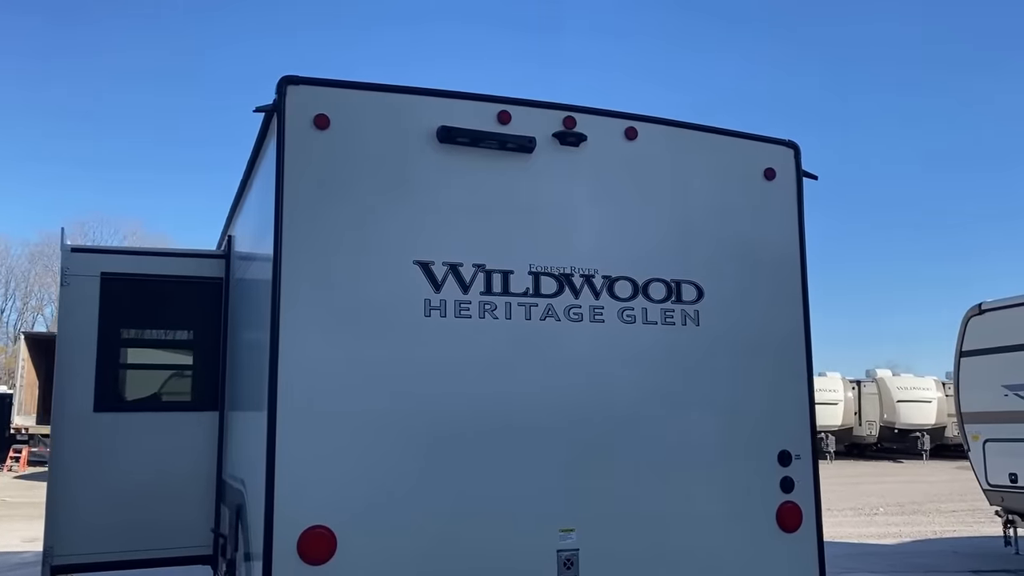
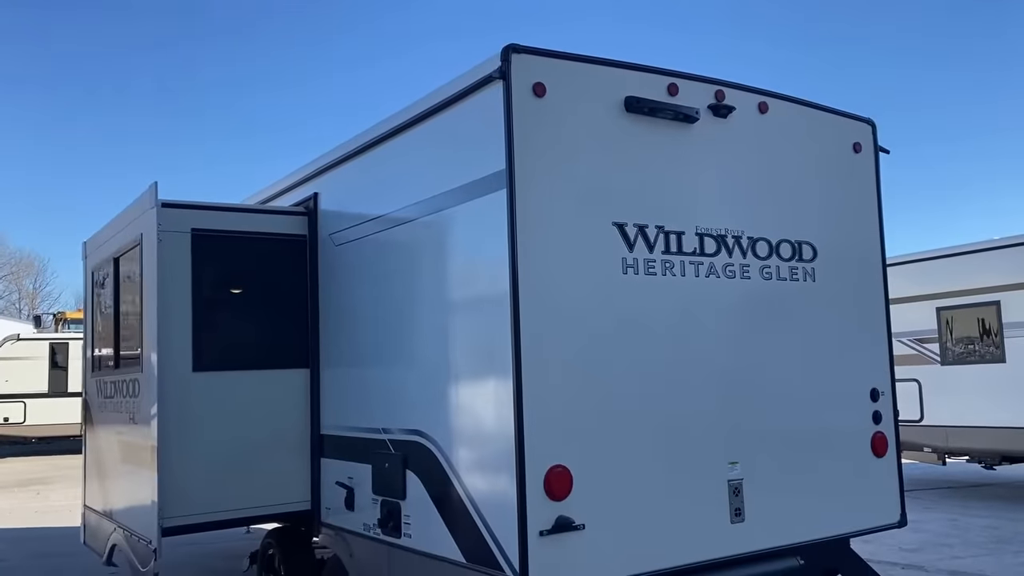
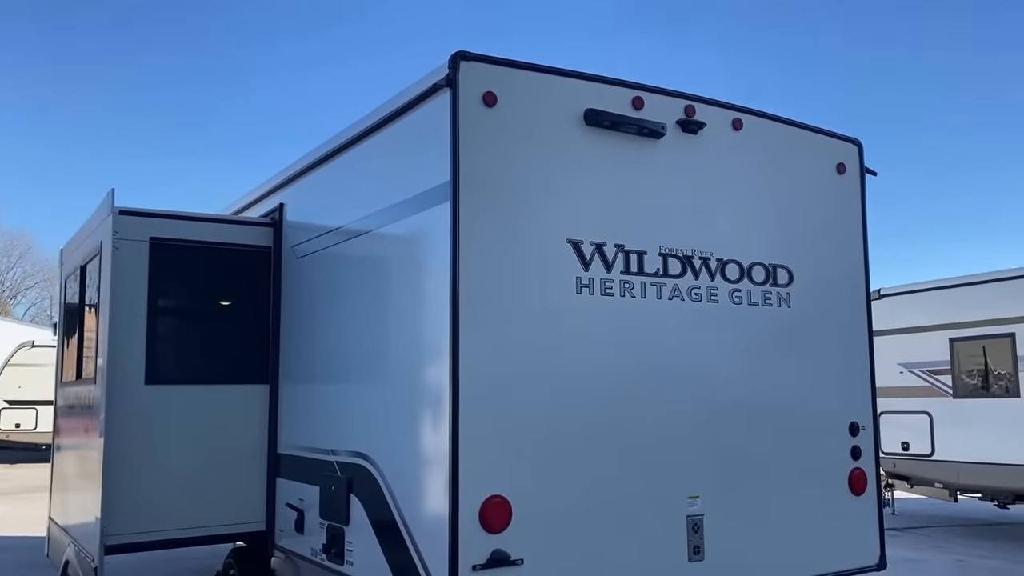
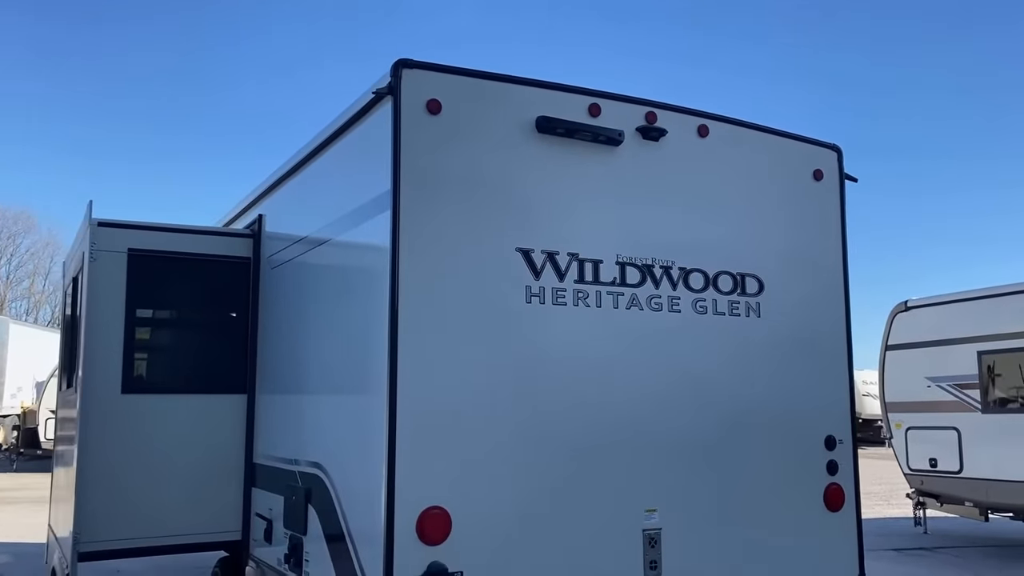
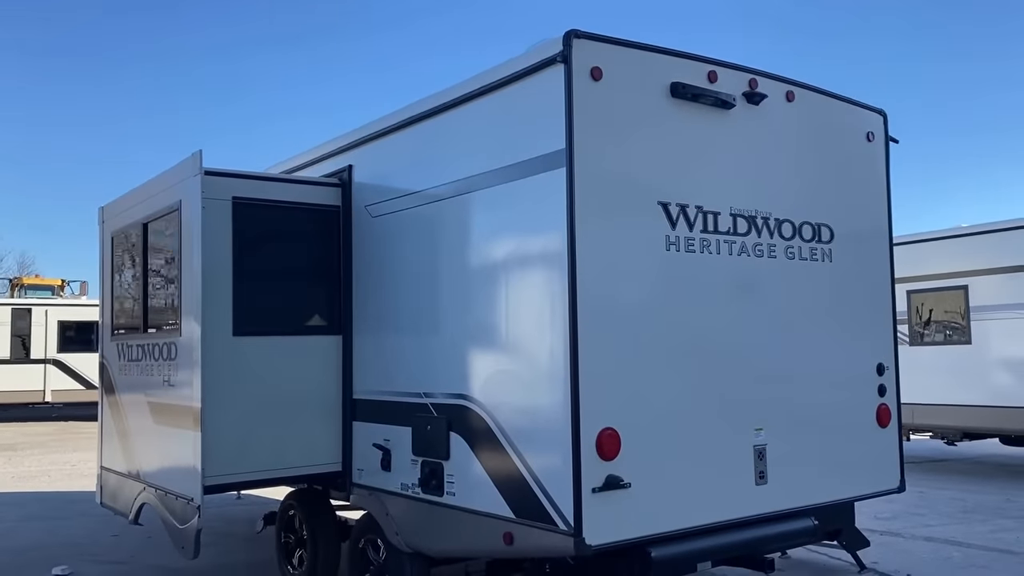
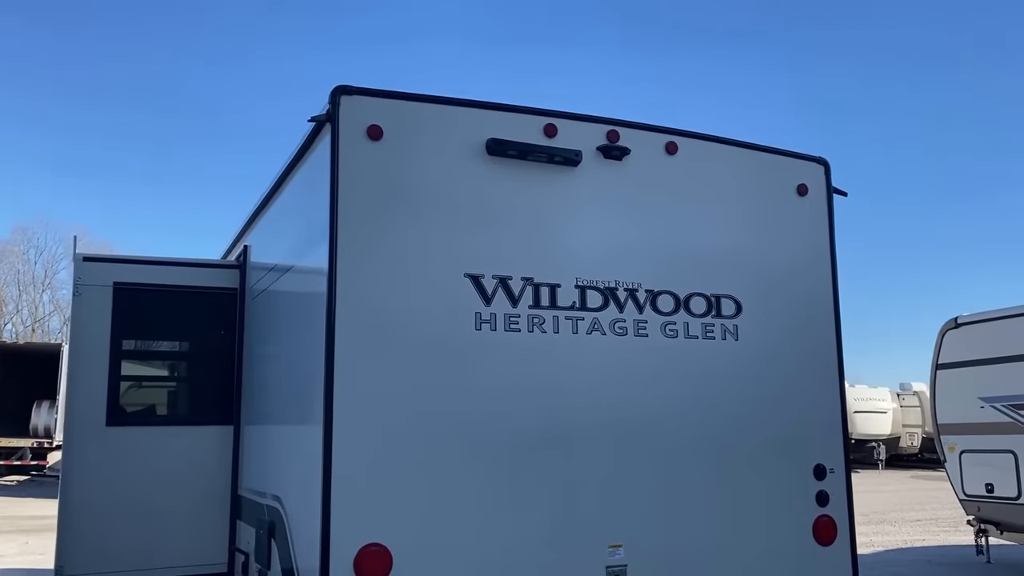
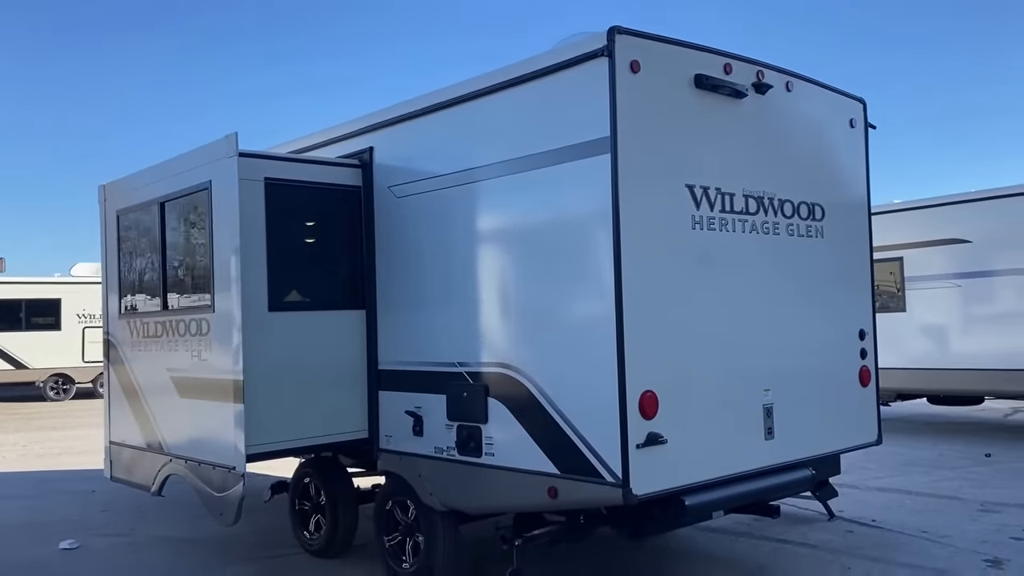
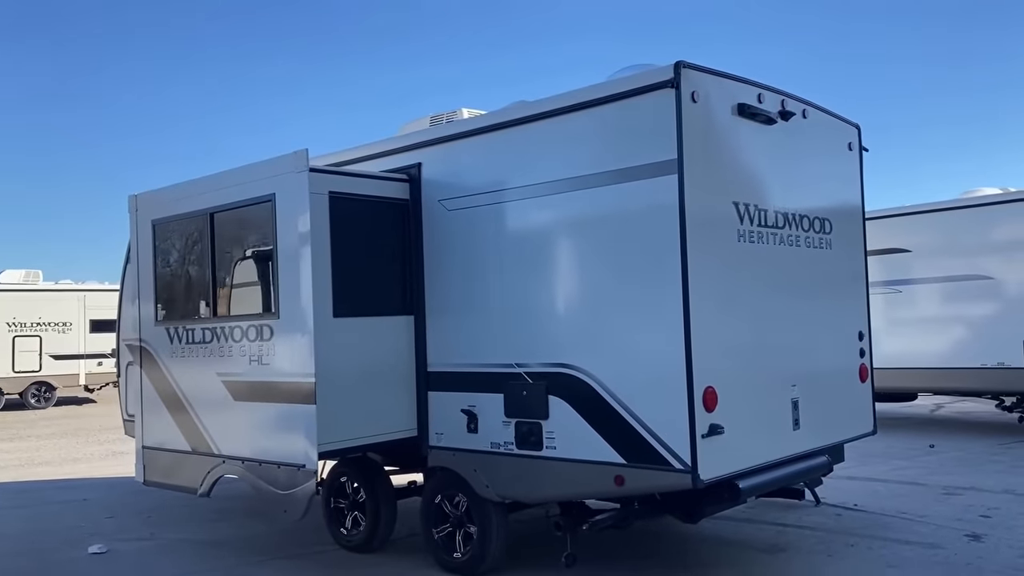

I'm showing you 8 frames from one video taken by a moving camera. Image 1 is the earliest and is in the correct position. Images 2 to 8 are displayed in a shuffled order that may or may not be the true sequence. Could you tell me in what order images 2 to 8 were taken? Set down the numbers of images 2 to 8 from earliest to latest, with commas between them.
6, 4, 3, 2, 5, 7, 8
